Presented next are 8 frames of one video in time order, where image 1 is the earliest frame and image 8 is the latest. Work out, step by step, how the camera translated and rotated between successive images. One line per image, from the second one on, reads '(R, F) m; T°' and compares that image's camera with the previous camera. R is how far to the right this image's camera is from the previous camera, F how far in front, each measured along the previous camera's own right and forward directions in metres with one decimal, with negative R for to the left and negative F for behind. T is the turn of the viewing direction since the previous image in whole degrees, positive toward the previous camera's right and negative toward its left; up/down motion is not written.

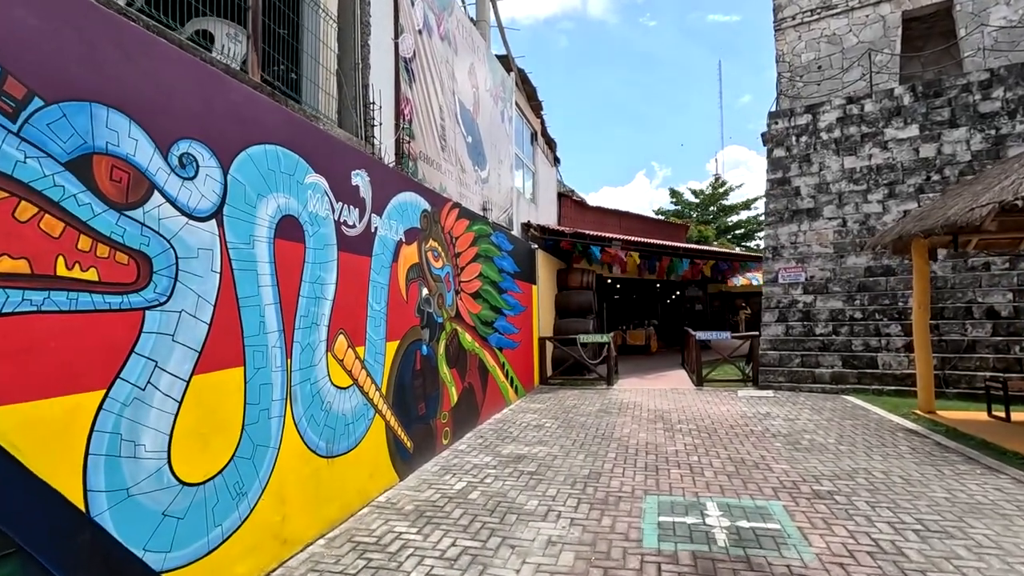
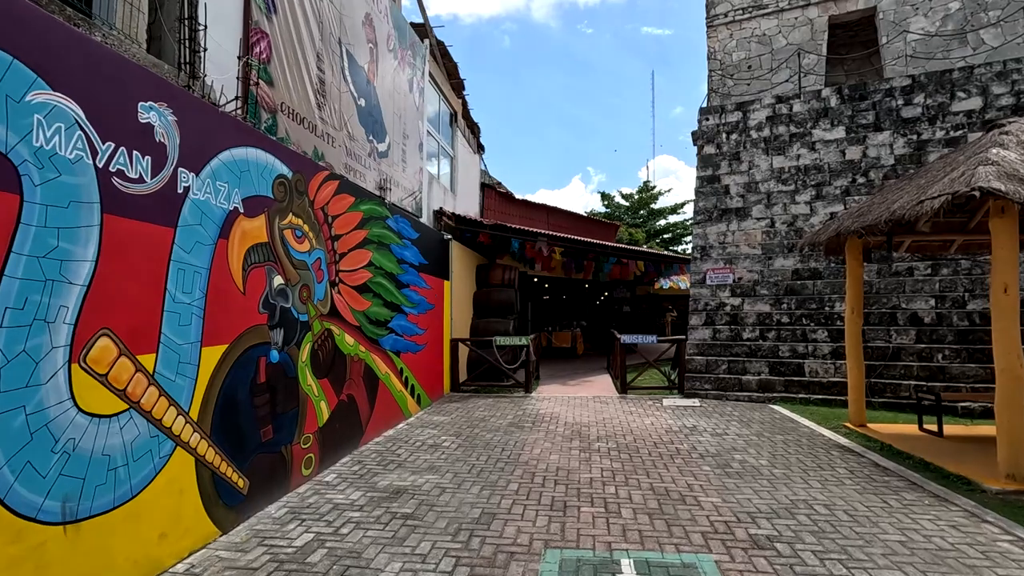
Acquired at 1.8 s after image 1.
(+0.4, +1.0) m; +7°
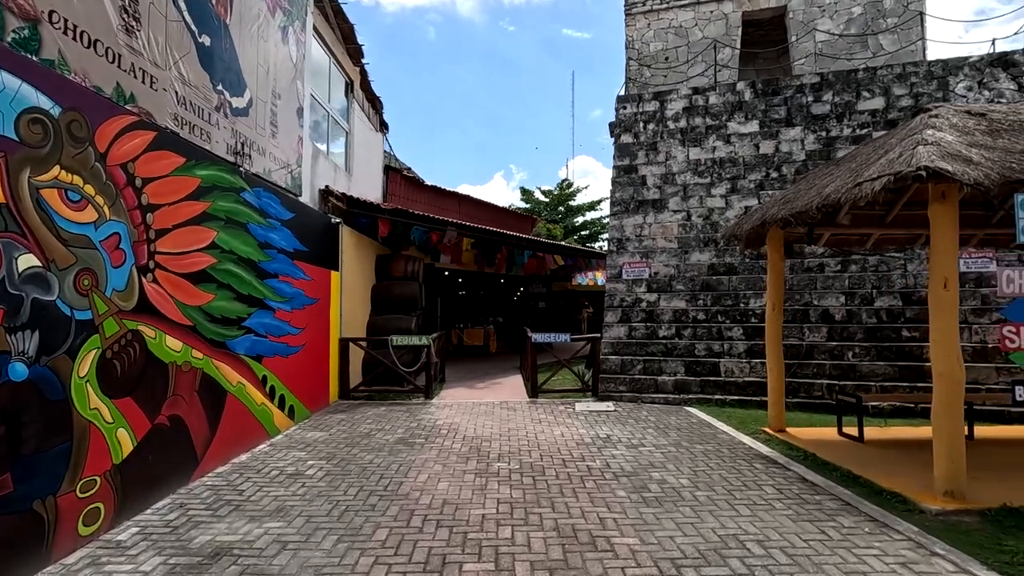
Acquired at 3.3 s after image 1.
(+0.3, +0.9) m; +8°
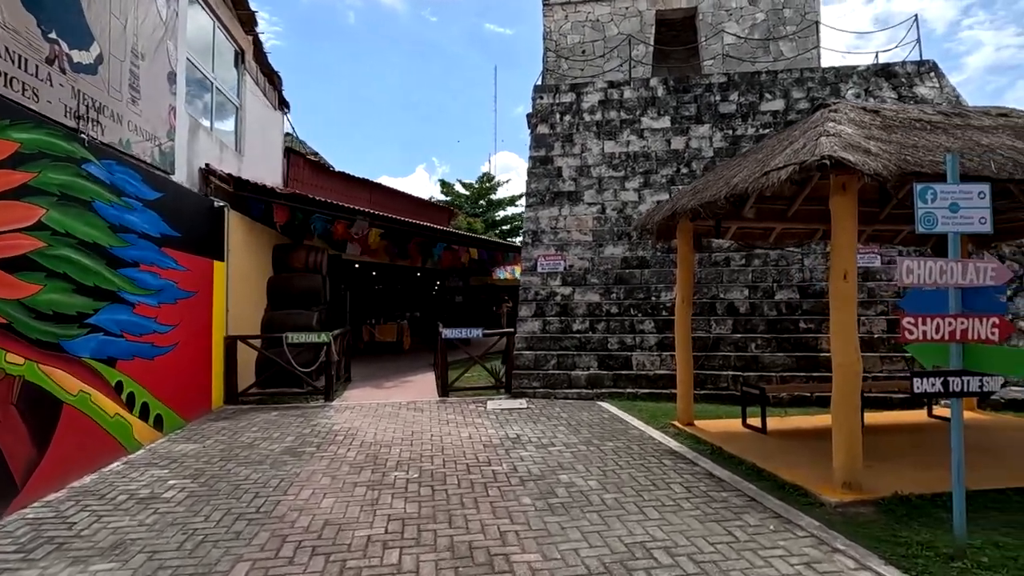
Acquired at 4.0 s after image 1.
(+0.2, +0.4) m; +8°
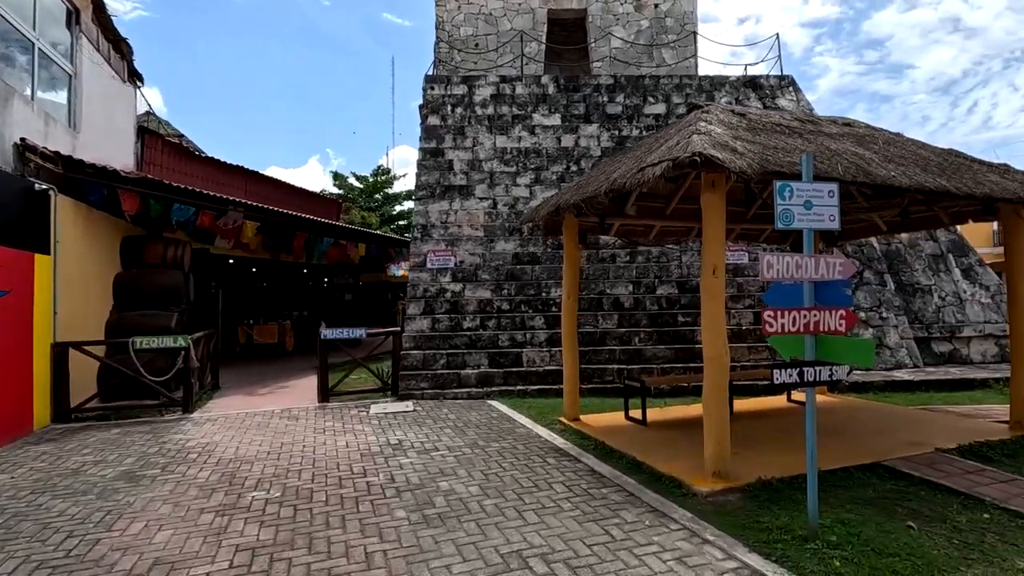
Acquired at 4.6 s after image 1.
(+0.2, +0.2) m; +11°
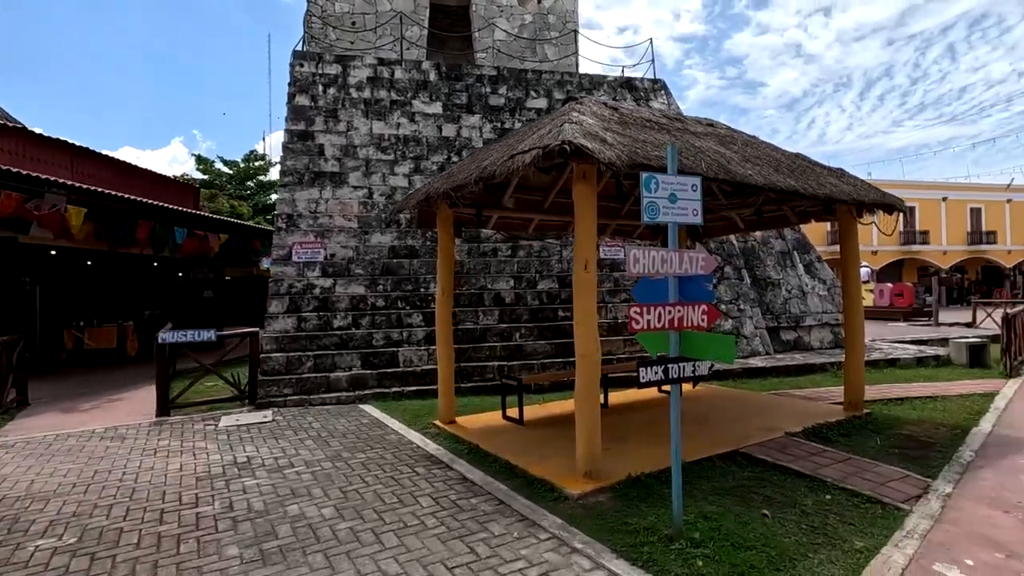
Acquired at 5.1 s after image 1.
(+0.2, +0.3) m; +12°
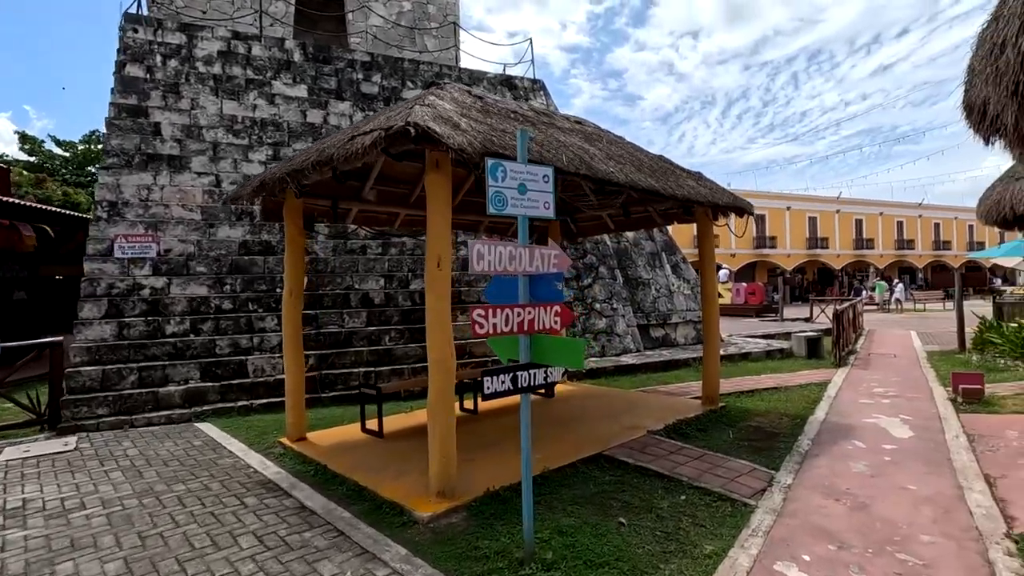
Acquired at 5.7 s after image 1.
(+0.3, +0.3) m; +12°
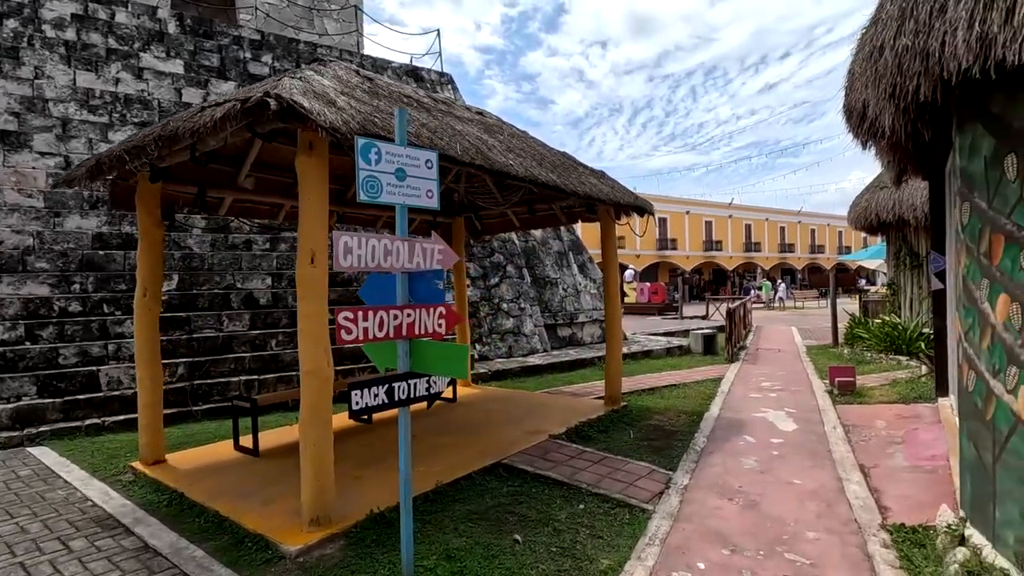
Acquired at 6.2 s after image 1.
(+0.2, +0.3) m; +9°
